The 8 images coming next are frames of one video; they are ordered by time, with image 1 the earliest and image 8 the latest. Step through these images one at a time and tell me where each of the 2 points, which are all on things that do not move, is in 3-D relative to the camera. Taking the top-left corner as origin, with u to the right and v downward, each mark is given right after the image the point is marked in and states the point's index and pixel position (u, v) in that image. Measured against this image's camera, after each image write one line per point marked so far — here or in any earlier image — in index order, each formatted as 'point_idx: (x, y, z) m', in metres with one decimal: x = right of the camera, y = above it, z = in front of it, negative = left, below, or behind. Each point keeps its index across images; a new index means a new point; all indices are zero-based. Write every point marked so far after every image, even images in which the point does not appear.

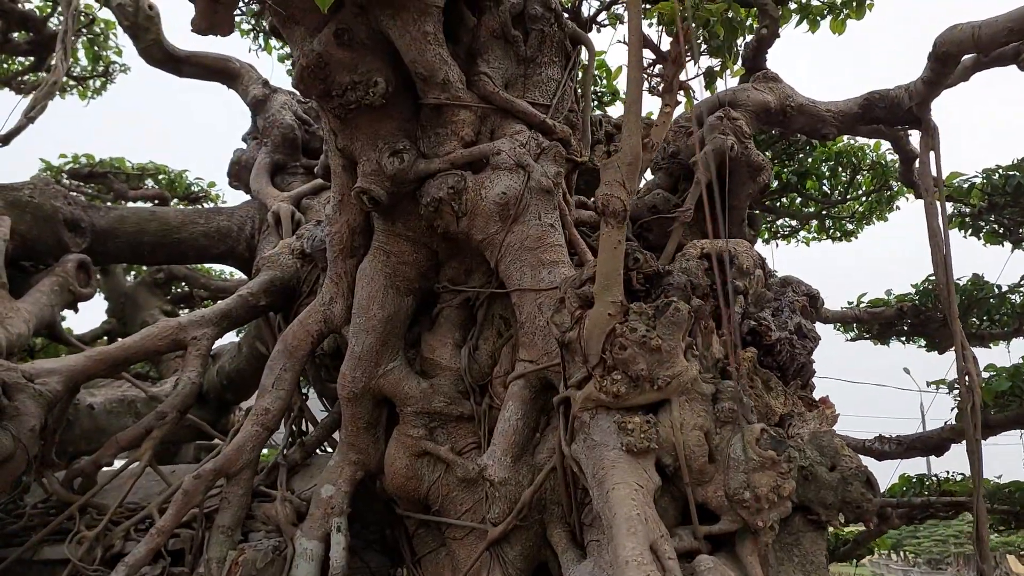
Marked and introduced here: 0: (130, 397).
0: (-3.7, -1.0, +7.8) m
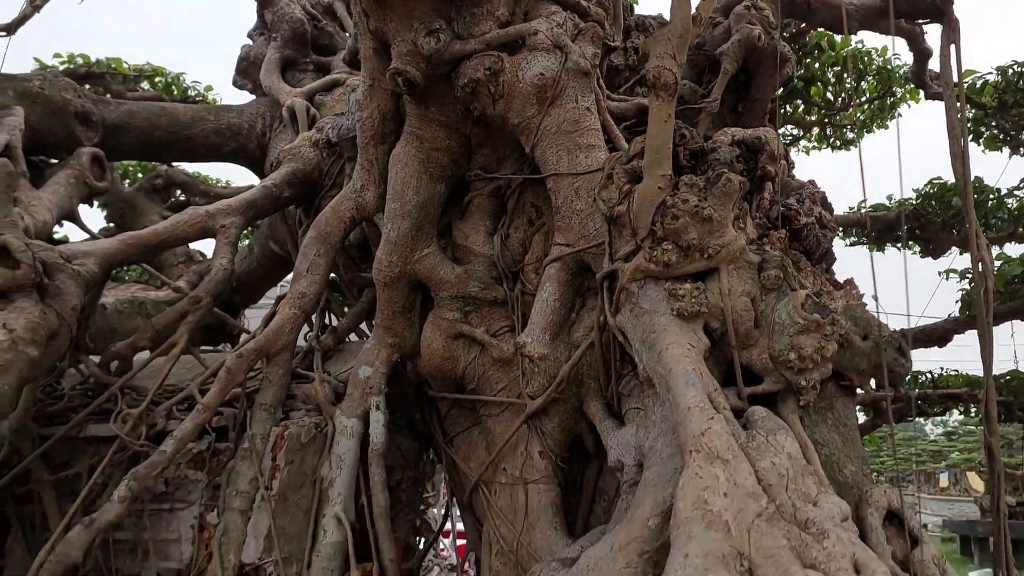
0: (-3.6, -0.1, +7.9) m
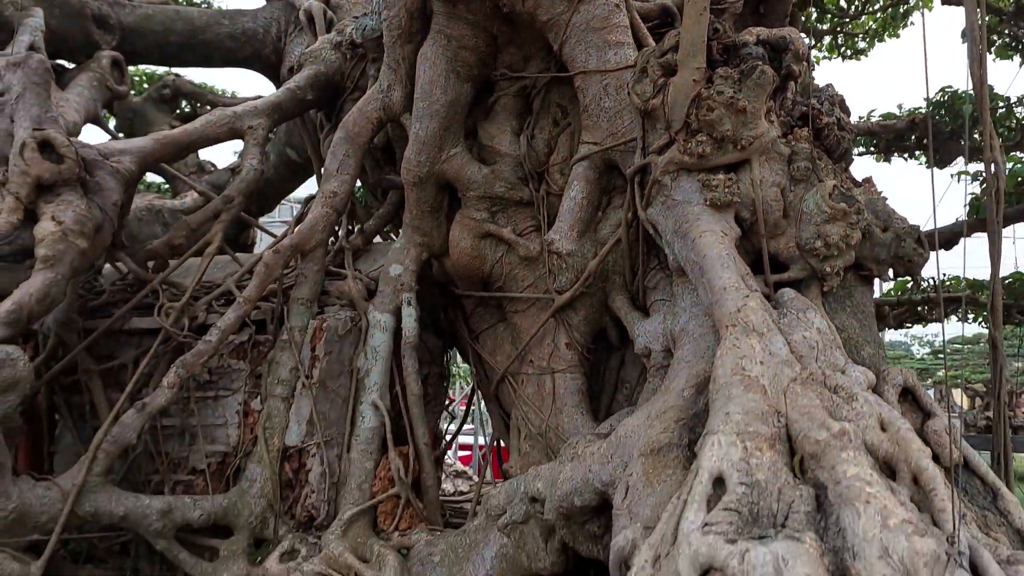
0: (-3.4, +0.8, +7.9) m
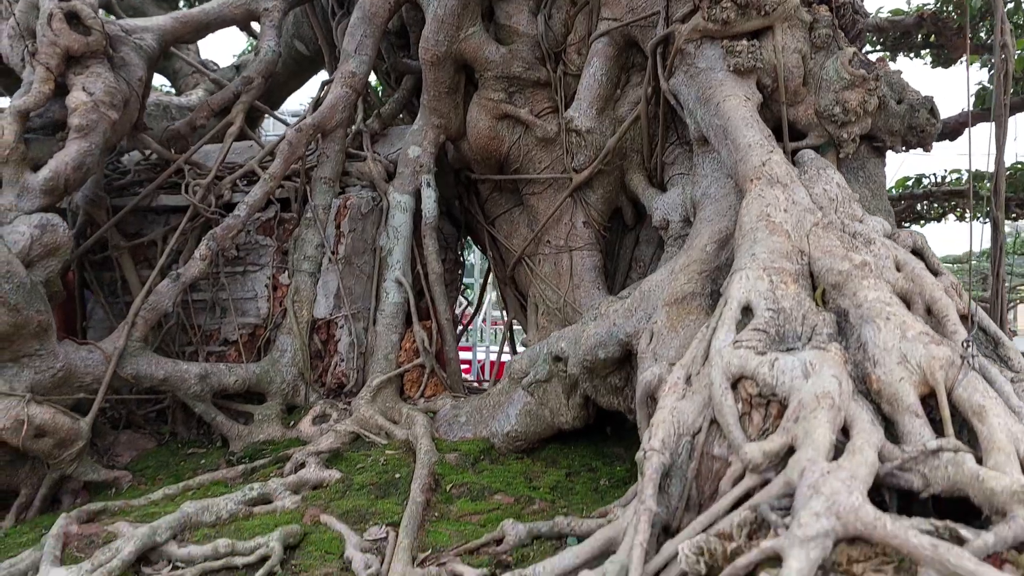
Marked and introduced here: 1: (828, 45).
0: (-3.4, +1.8, +7.9) m
1: (+1.4, +1.1, +3.8) m
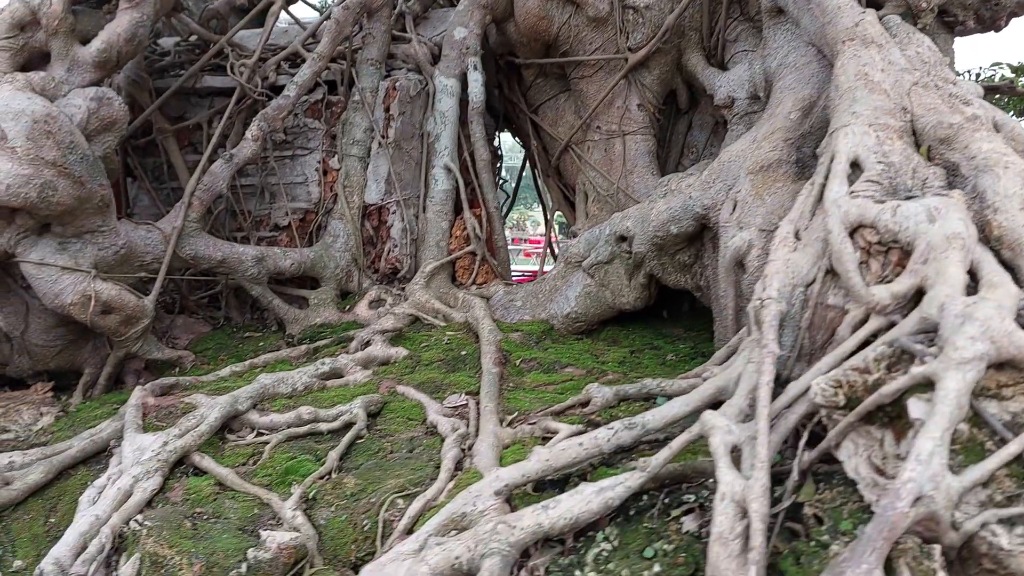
0: (-3.1, +2.7, +7.6) m
1: (+1.8, +1.7, +3.6) m
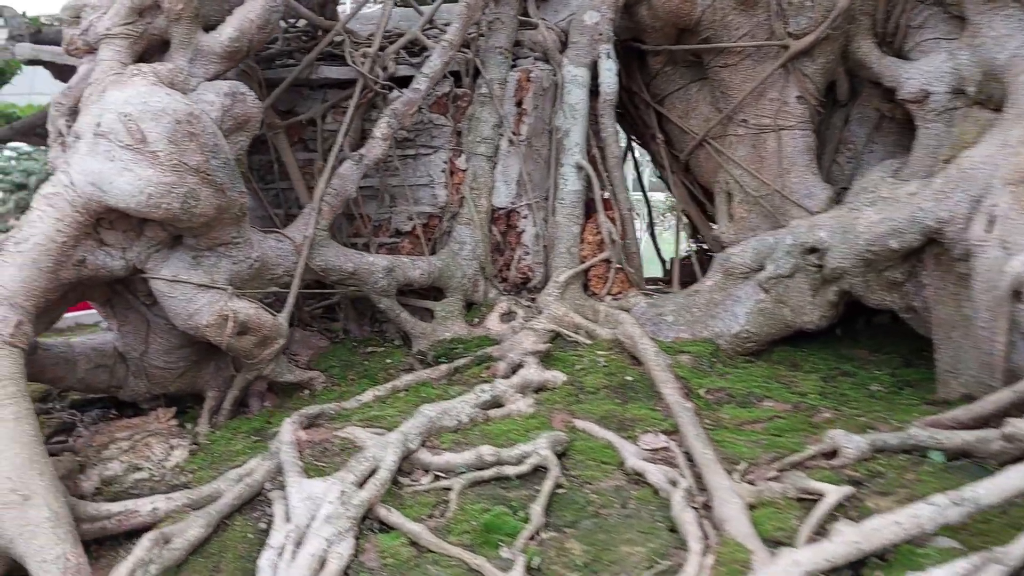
0: (-2.3, +2.8, +7.2) m
1: (+2.5, +1.6, +3.2) m
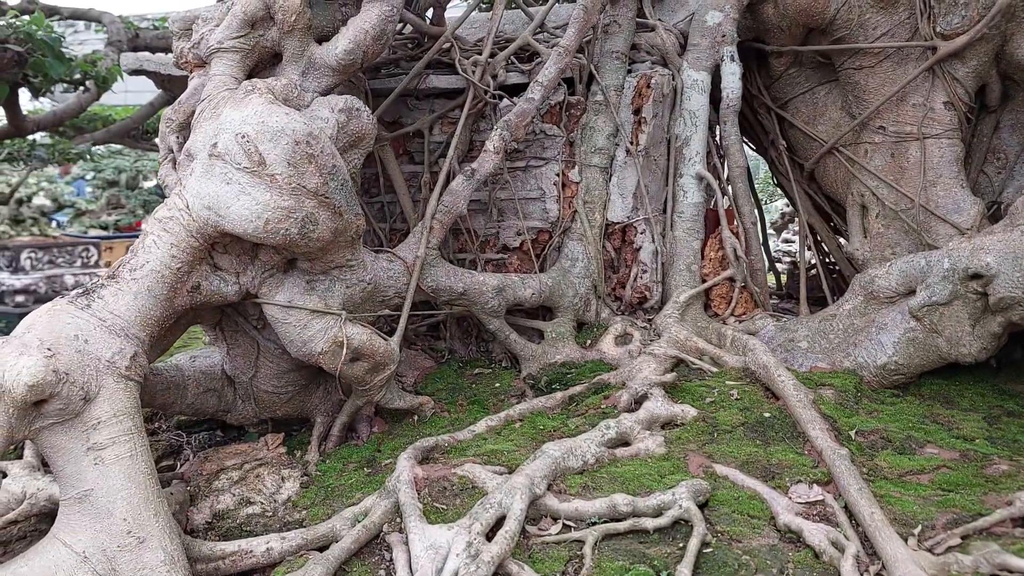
0: (-1.5, +2.7, +7.1) m
1: (+3.0, +1.5, +2.7) m
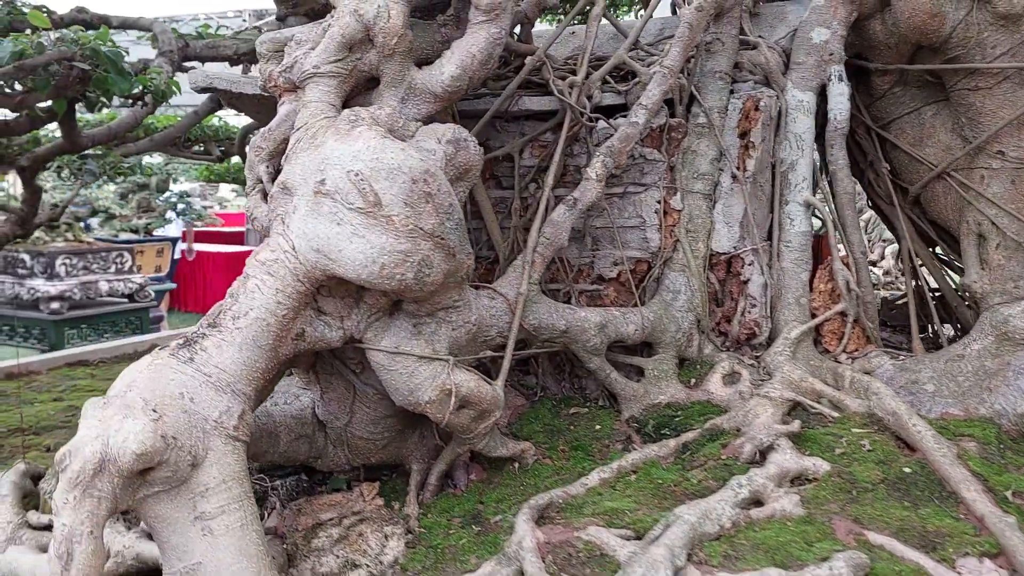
0: (-1.0, +2.6, +6.9) m
1: (+3.4, +1.3, +2.4) m
